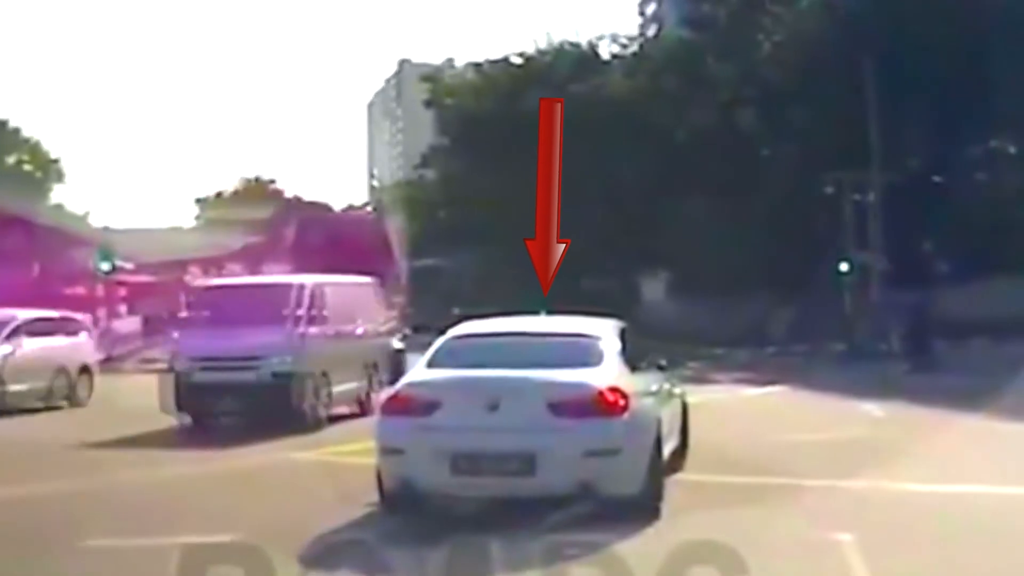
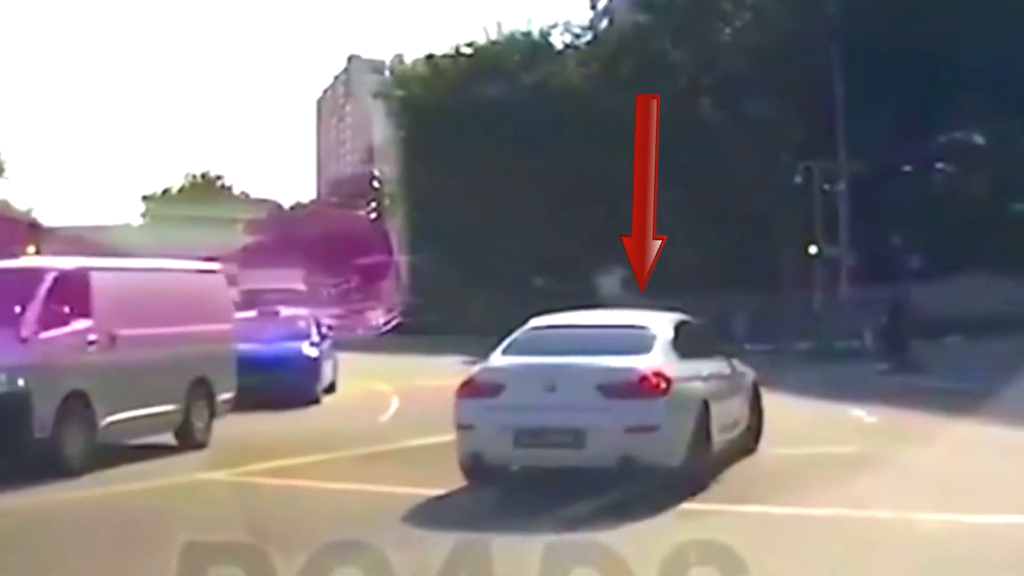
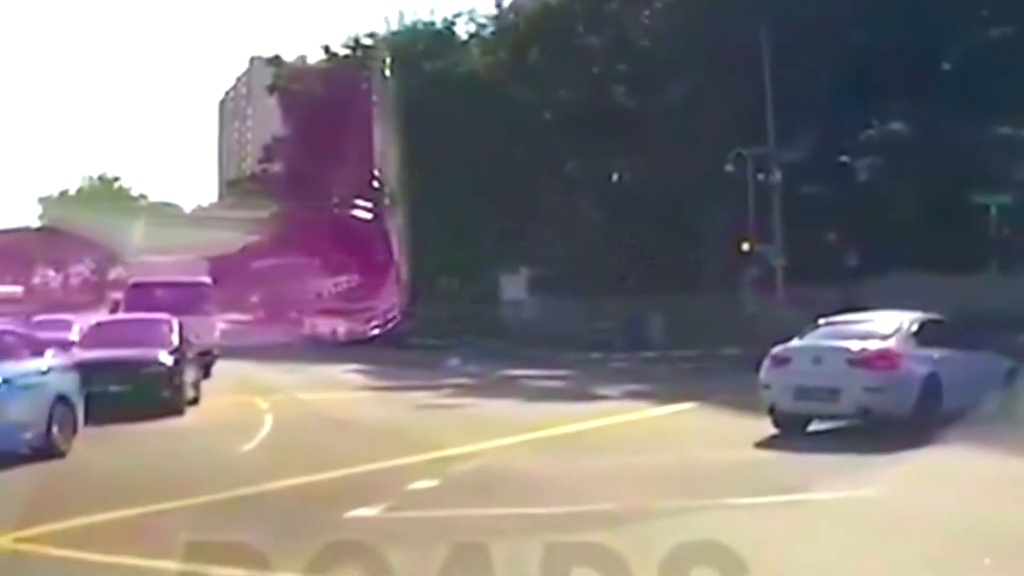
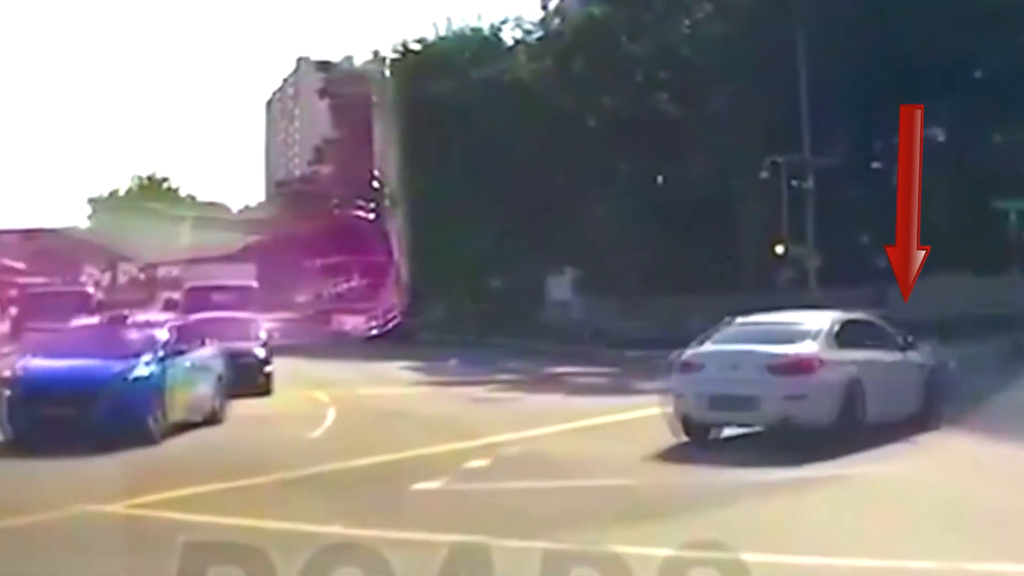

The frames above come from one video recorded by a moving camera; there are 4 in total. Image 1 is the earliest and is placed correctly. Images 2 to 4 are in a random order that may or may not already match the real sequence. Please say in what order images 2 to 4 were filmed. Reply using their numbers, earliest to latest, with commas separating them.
2, 4, 3
